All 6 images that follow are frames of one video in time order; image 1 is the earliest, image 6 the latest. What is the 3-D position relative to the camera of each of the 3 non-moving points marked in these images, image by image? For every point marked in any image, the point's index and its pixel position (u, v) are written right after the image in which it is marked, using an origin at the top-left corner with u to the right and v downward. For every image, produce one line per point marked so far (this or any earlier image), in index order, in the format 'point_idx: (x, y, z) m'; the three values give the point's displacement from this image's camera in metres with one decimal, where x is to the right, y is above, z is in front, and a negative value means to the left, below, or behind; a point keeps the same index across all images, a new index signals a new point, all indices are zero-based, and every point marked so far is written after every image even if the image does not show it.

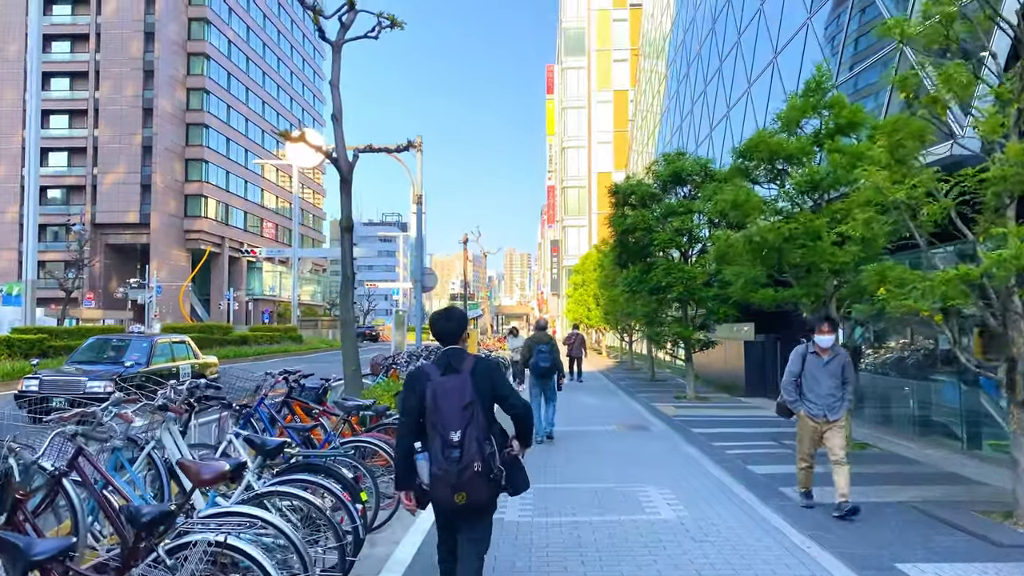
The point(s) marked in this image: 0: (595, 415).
0: (+1.6, -2.4, +14.2) m
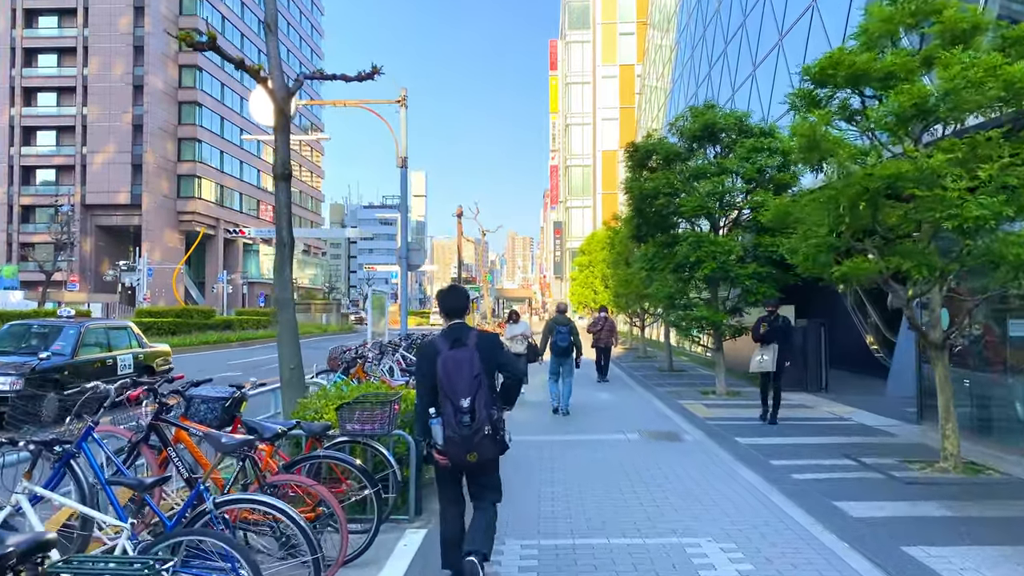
0: (+1.6, -2.0, +11.7) m
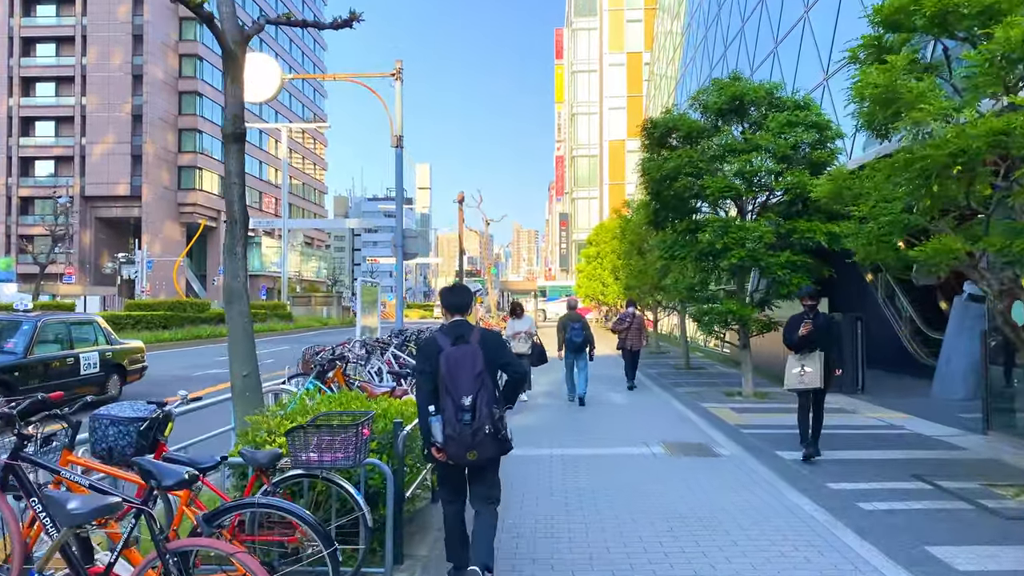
0: (+1.7, -1.9, +10.3) m
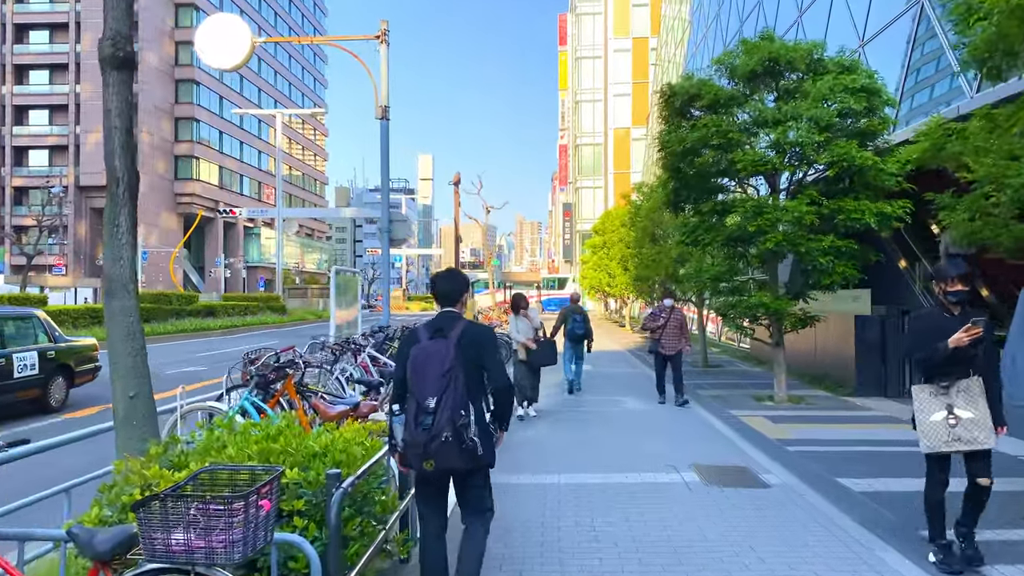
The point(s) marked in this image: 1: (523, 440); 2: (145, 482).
0: (+1.7, -1.8, +8.7) m
1: (+0.1, -1.8, +8.4) m
2: (-1.7, -0.9, +3.4) m
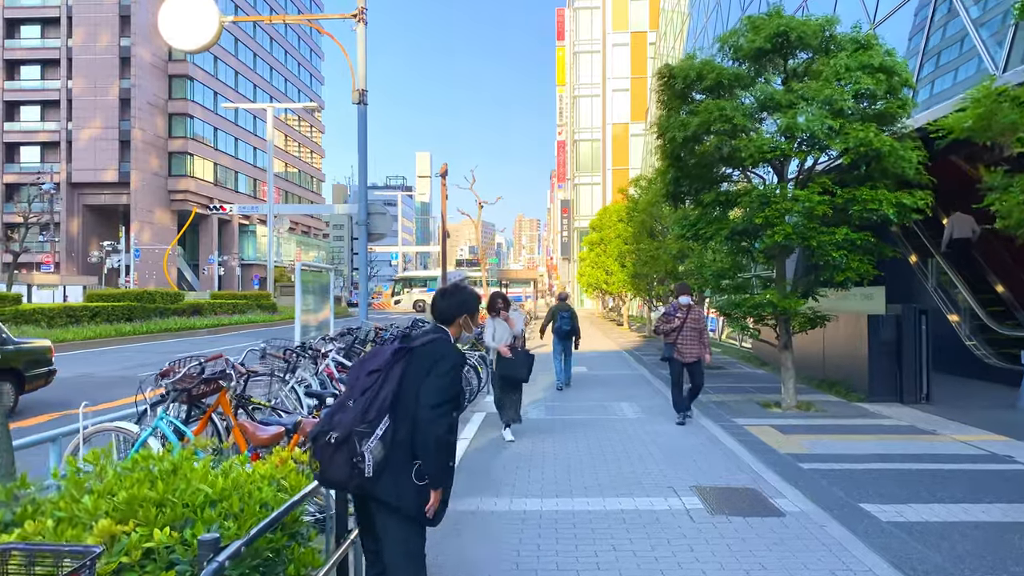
0: (+1.5, -1.7, +7.8) m
1: (-0.1, -1.7, +7.5) m
2: (-1.9, -0.9, +2.5) m
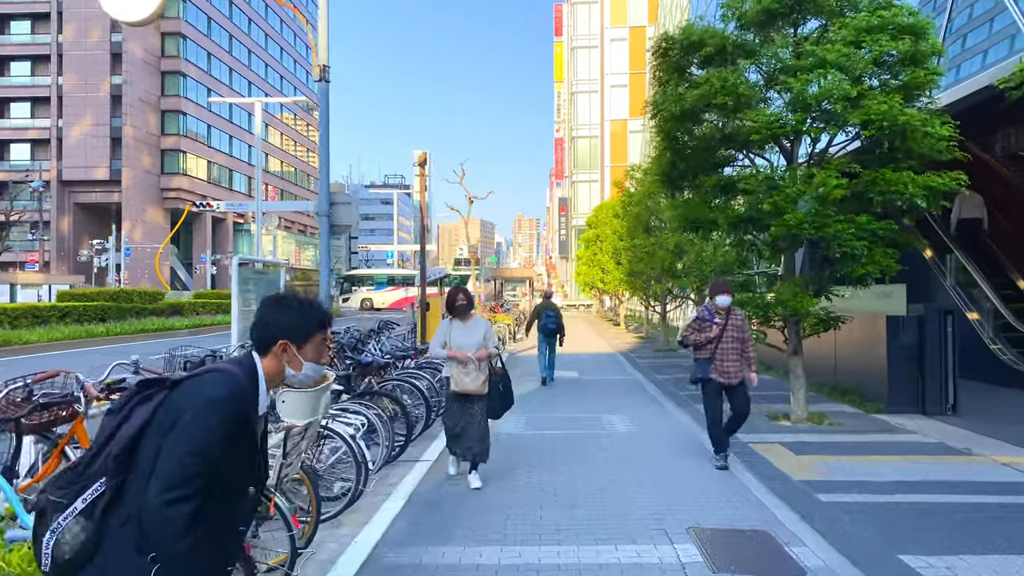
0: (+1.1, -1.7, +6.5) m
1: (-0.4, -1.7, +6.3) m
2: (-2.2, -0.9, +1.3) m
